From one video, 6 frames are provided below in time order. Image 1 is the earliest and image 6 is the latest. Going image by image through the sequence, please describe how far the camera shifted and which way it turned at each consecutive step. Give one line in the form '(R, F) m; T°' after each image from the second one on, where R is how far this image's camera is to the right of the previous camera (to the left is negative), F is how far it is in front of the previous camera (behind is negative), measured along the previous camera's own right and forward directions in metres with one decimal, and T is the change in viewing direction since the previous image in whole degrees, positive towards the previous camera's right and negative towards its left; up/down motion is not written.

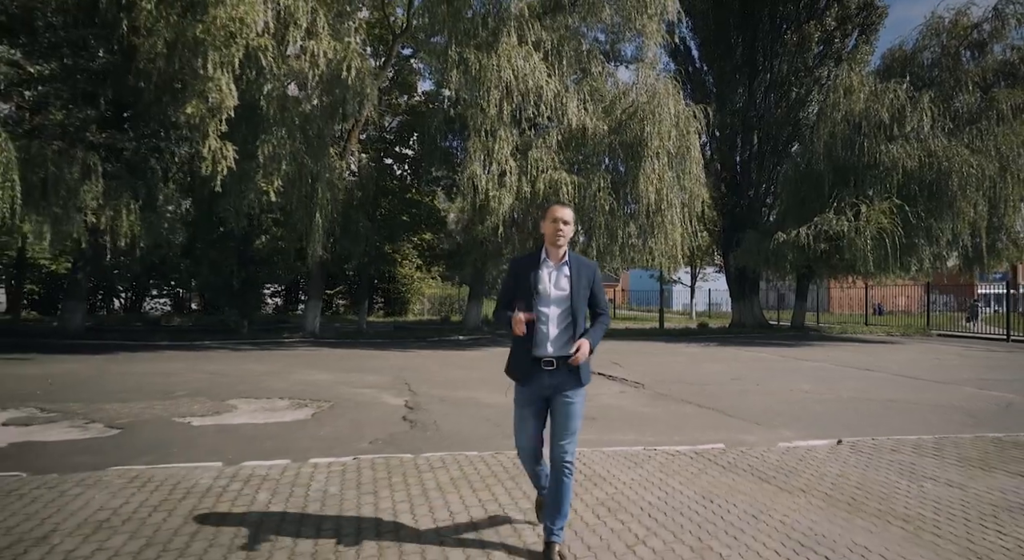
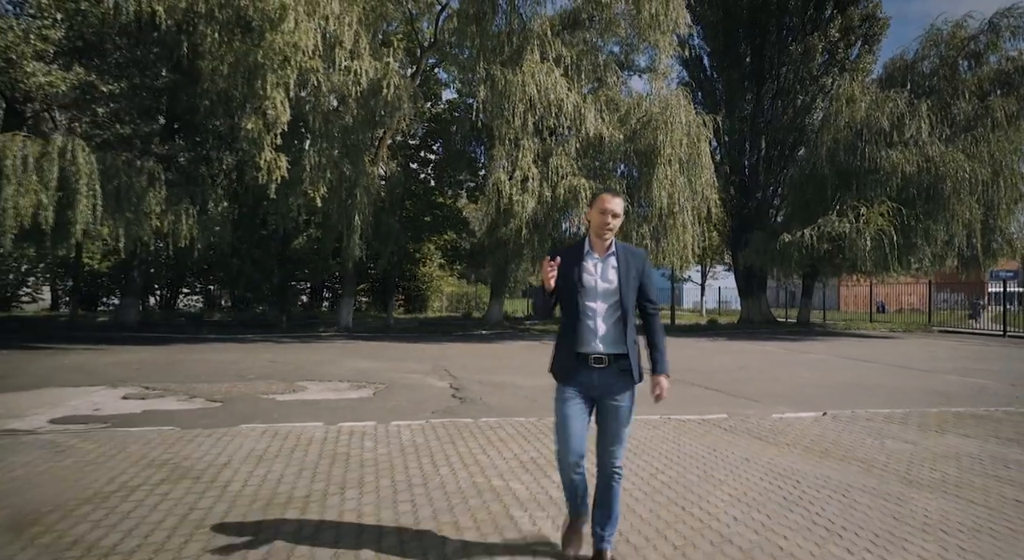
(-0.4, -1.3) m; -1°
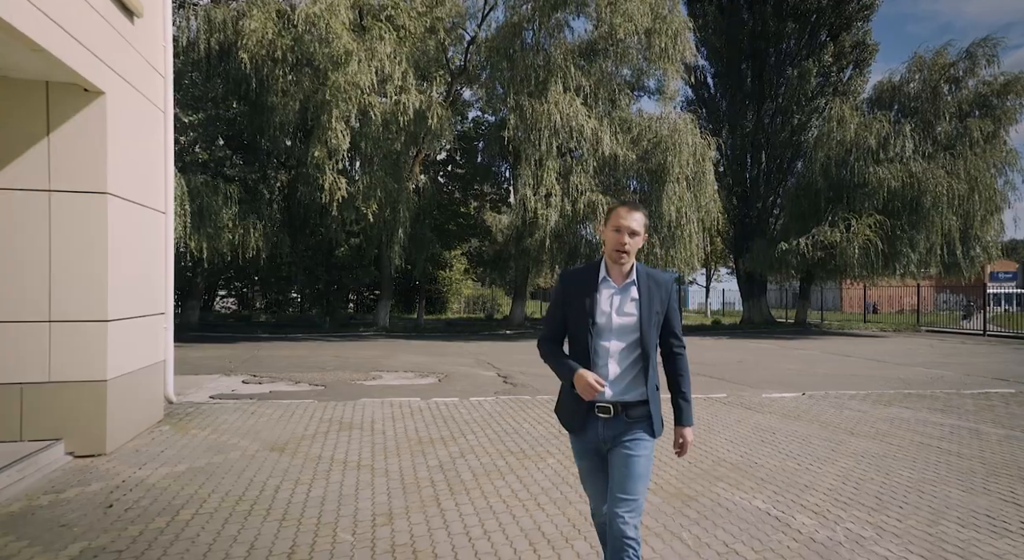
(-0.7, -2.1) m; 0°
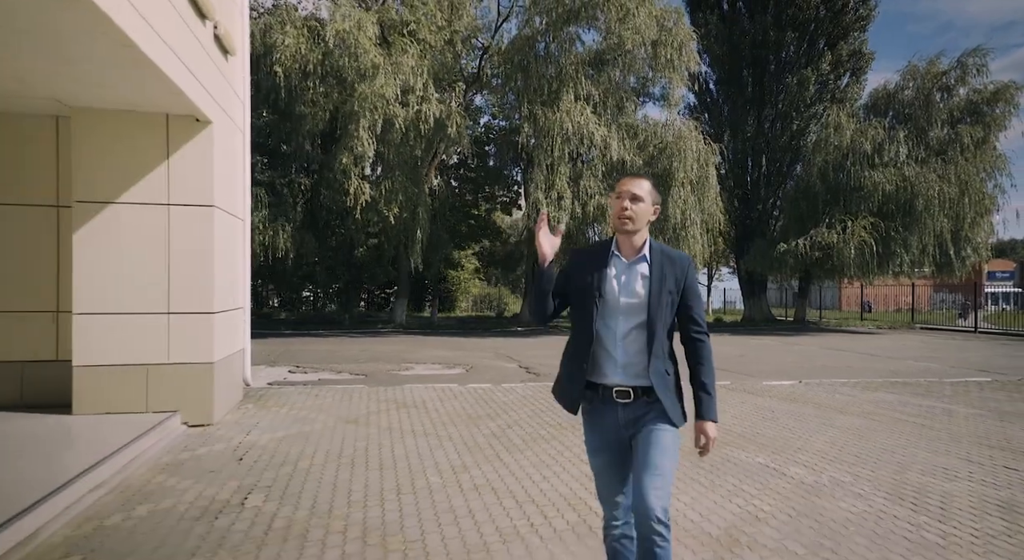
(-0.4, -1.0) m; 0°
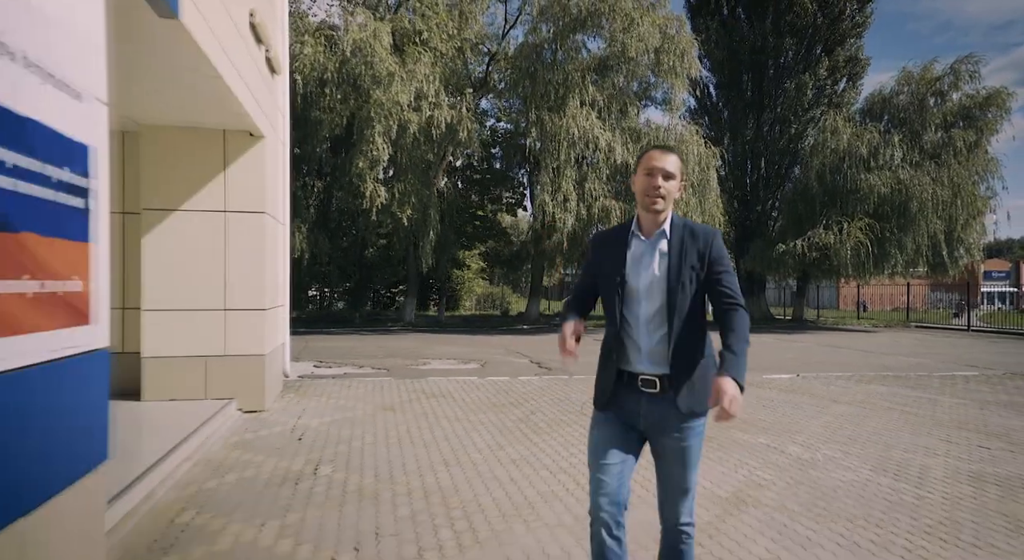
(-0.3, -0.6) m; 0°
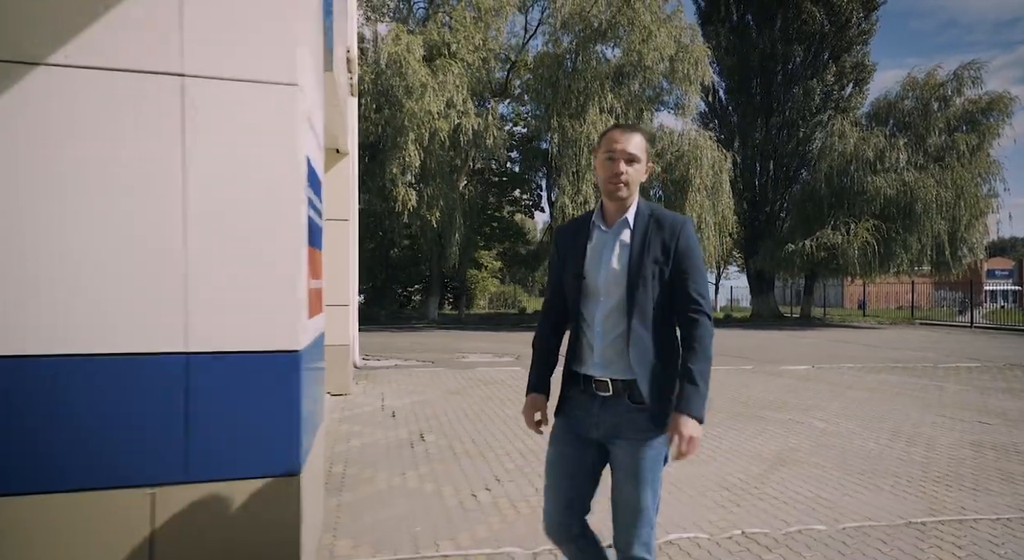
(-0.7, -0.9) m; 0°
